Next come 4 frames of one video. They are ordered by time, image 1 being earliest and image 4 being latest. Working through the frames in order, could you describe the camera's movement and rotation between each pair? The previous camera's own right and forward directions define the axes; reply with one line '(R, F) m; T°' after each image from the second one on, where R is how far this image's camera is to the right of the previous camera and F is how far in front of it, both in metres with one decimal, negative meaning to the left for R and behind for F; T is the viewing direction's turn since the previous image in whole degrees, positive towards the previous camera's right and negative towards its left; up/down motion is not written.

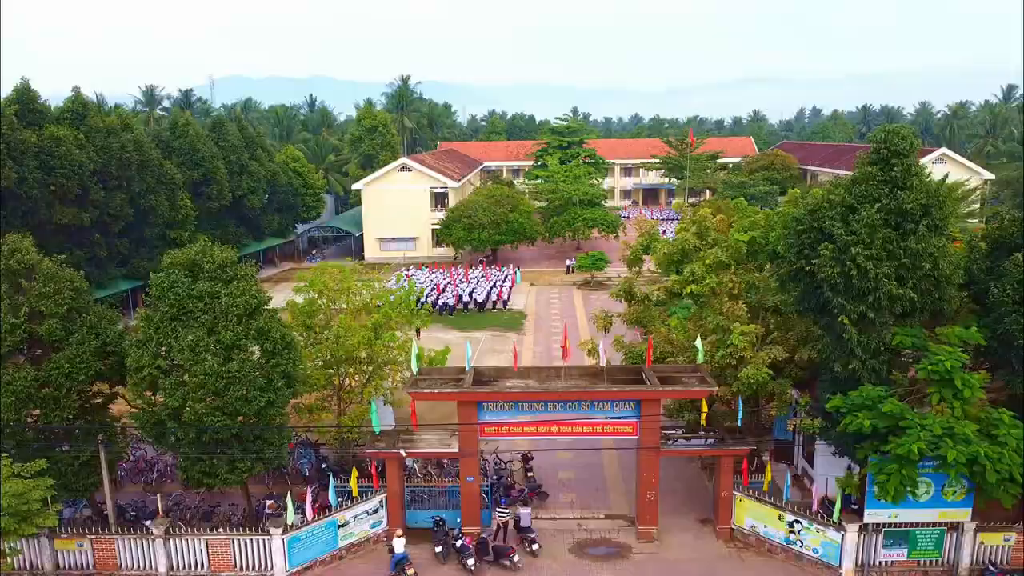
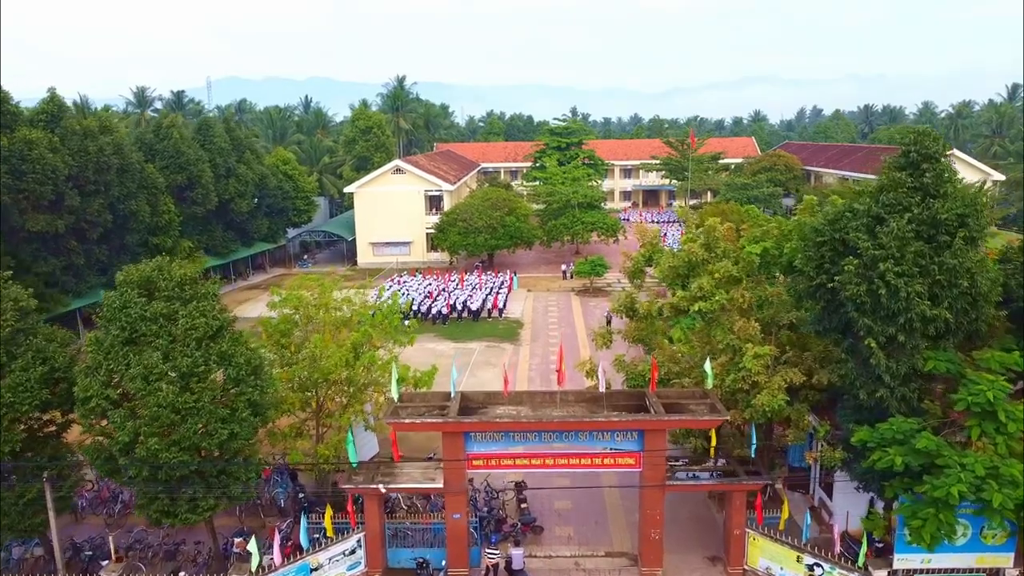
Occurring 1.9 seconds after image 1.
(+0.1, +1.2) m; 0°
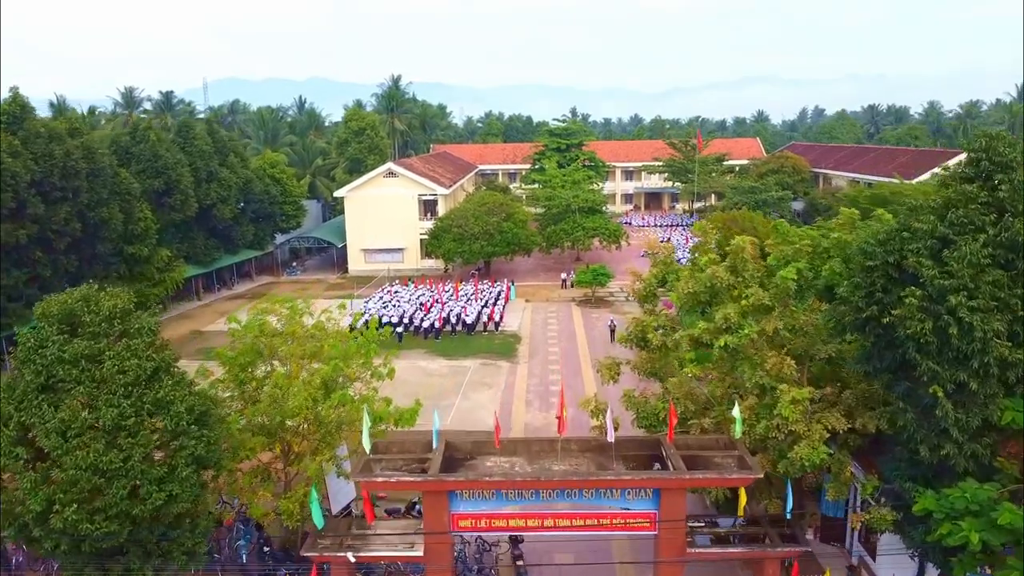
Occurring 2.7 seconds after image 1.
(+0.1, +1.8) m; 0°
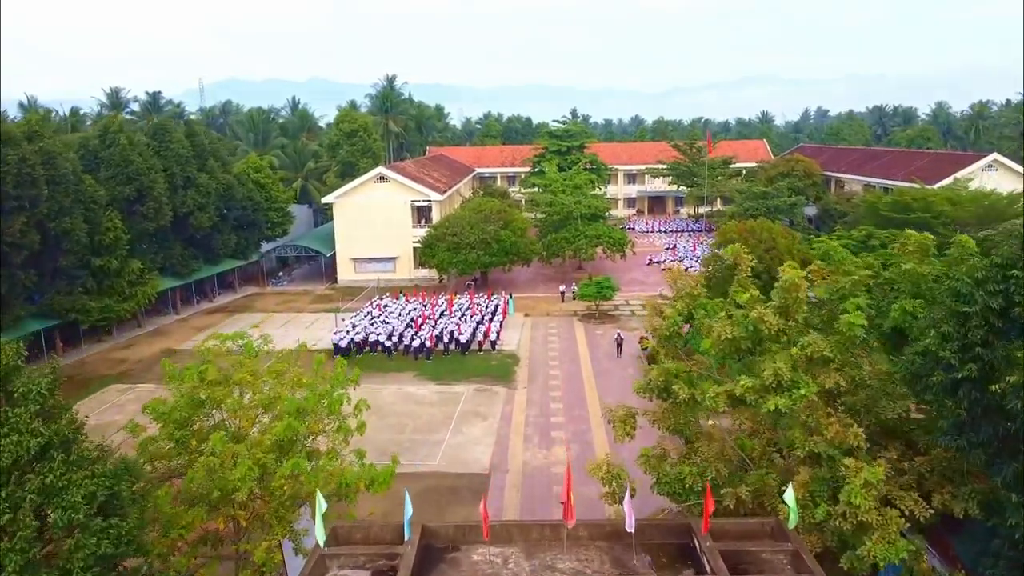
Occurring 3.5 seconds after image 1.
(+0.1, +2.2) m; 0°
